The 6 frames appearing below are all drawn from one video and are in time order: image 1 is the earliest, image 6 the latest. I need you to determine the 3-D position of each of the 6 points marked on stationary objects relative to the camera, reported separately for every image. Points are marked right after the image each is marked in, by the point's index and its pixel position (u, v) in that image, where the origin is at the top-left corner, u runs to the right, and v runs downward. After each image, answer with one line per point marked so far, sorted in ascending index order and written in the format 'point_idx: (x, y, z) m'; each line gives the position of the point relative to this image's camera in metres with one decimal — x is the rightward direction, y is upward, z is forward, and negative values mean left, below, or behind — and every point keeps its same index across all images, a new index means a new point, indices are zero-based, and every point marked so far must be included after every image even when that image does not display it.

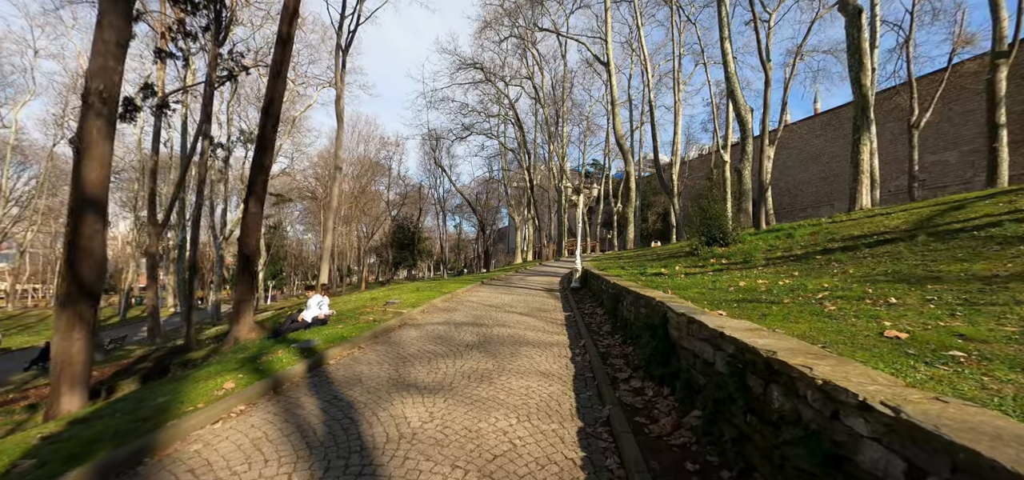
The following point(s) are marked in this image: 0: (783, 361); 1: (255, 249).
0: (+1.6, -0.7, +2.5) m
1: (-7.3, -0.2, +11.7) m
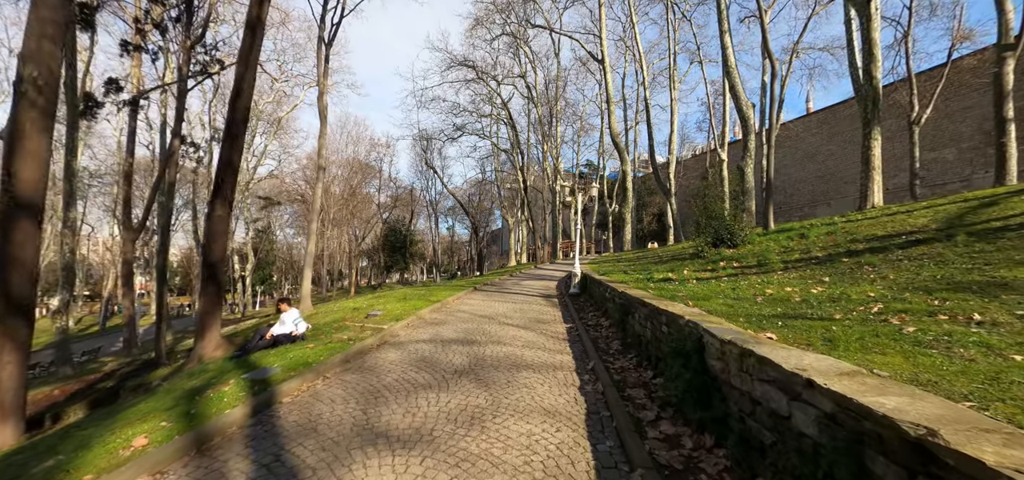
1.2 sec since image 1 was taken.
0: (+1.7, -0.8, +1.5) m
1: (-7.4, -0.4, +10.6) m
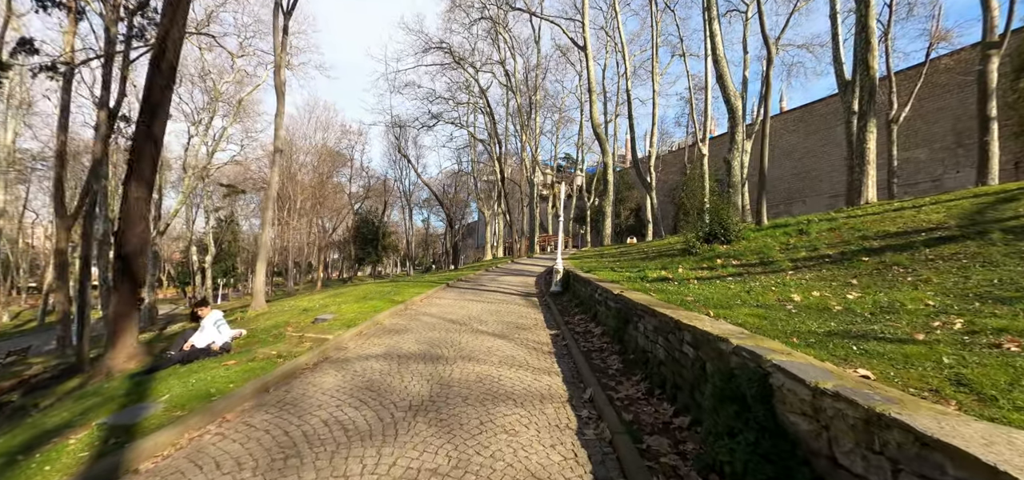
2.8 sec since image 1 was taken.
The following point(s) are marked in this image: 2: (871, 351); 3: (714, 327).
0: (+1.6, -0.8, +0.2) m
1: (-8.0, -0.1, +8.8) m
2: (+2.8, -0.9, +3.2) m
3: (+1.9, -0.8, +3.8) m
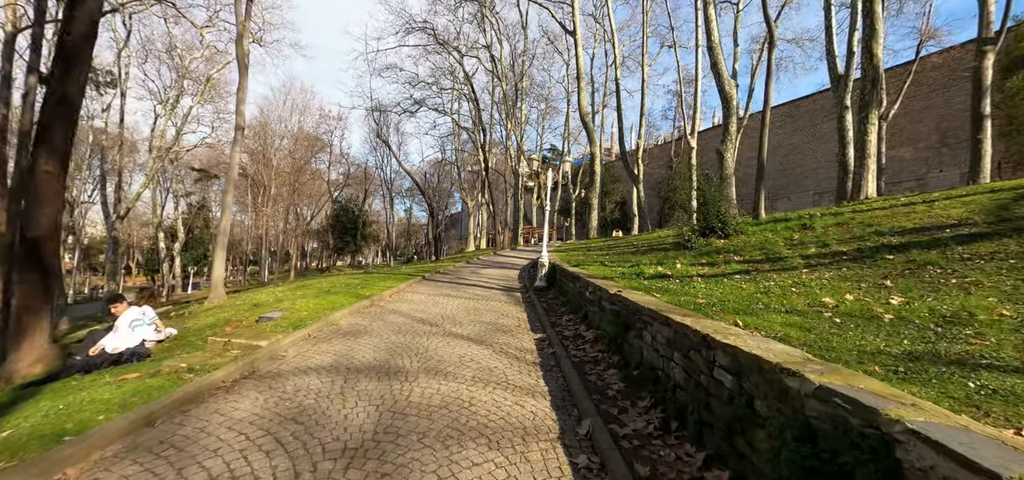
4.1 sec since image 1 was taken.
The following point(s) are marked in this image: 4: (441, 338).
0: (+1.6, -0.8, -0.8) m
1: (-8.3, +0.2, +7.4) m
2: (+2.6, -0.8, +2.2) m
3: (+1.7, -0.7, +2.8) m
4: (-1.0, -1.5, +6.0) m
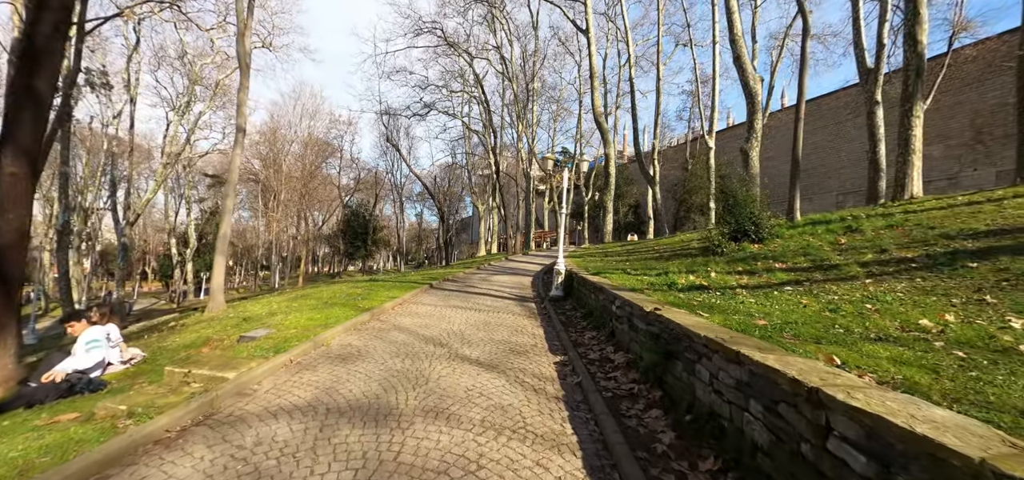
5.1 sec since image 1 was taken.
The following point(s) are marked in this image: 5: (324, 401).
0: (+1.6, -0.8, -1.7) m
1: (-8.1, +0.1, +6.7) m
2: (+2.7, -0.9, +1.3) m
3: (+1.8, -0.8, +1.8) m
4: (-0.8, -1.6, +5.2) m
5: (-1.8, -1.5, +3.9) m
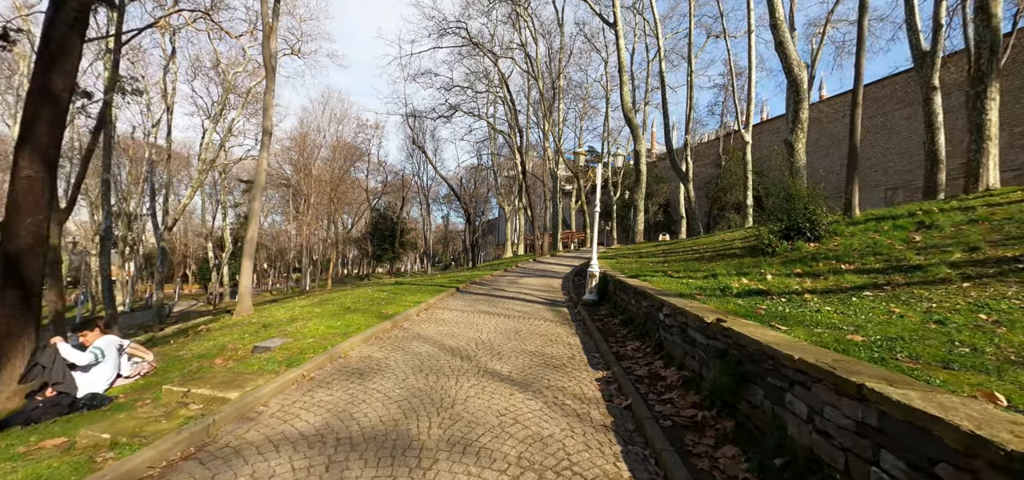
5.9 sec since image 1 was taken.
0: (+1.6, -0.7, -2.4) m
1: (-7.6, 0.0, +6.6) m
2: (+2.9, -0.8, +0.5) m
3: (+2.0, -0.8, +1.1) m
4: (-0.4, -1.6, +4.6) m
5: (-1.5, -1.6, +3.4) m
